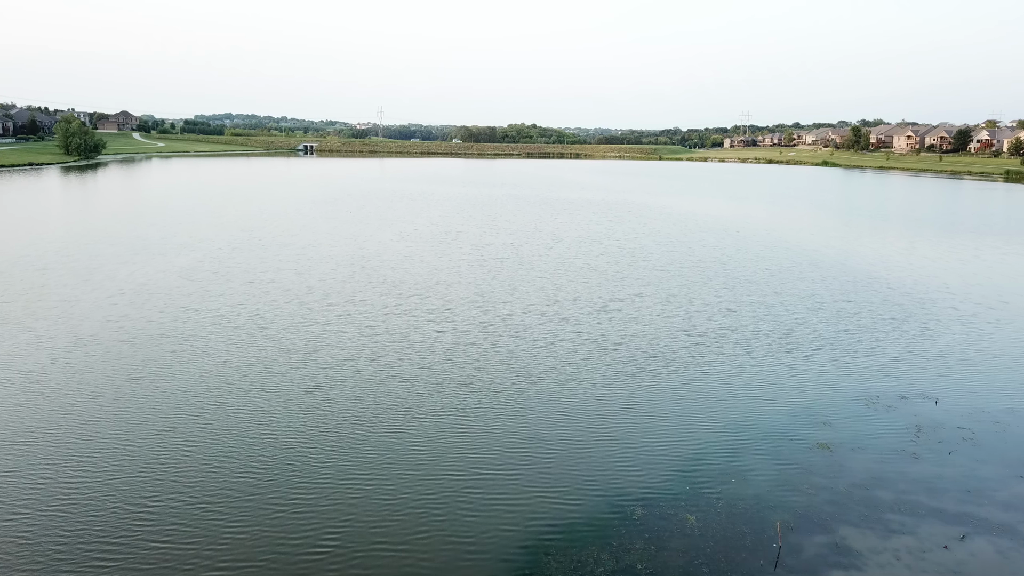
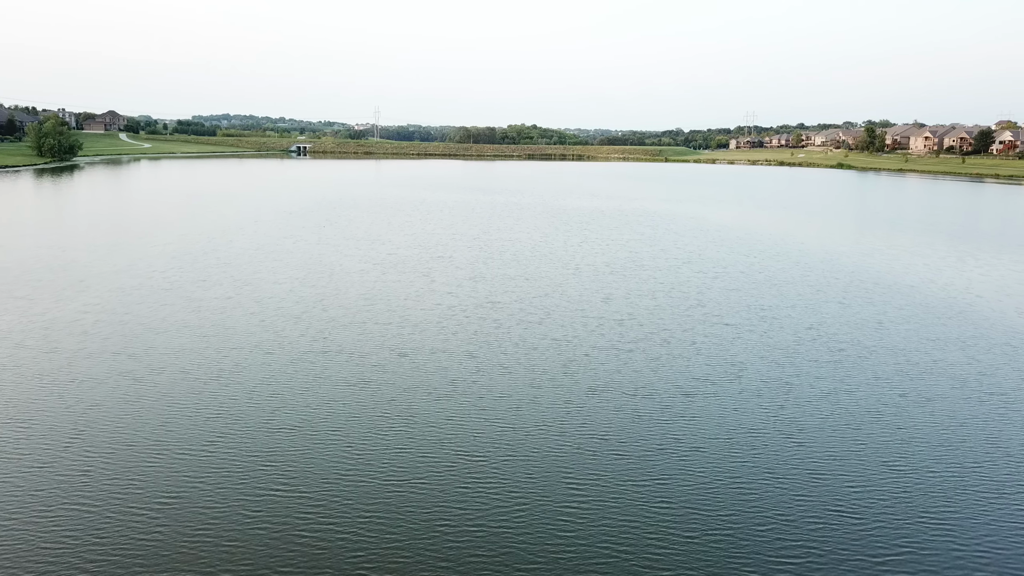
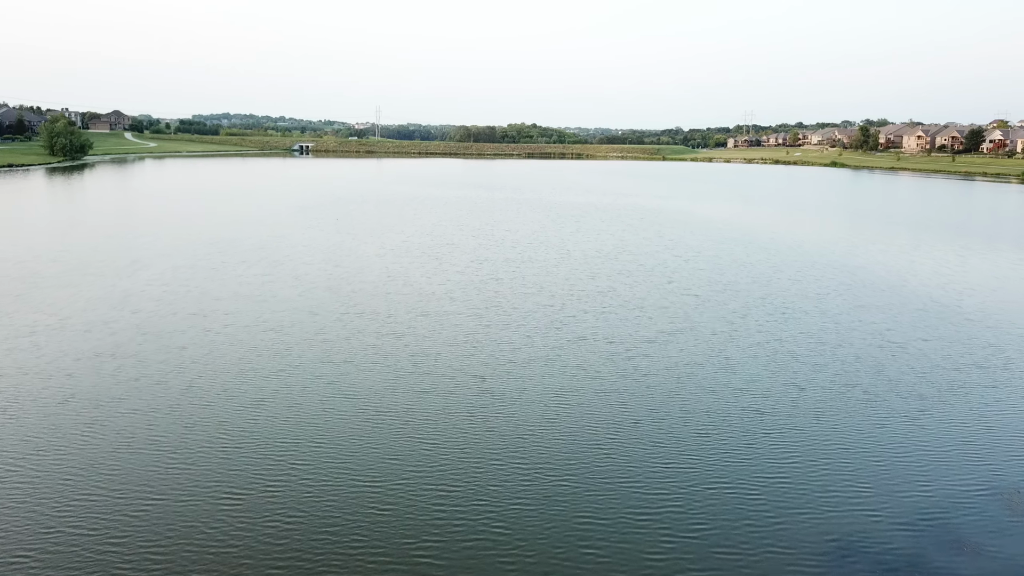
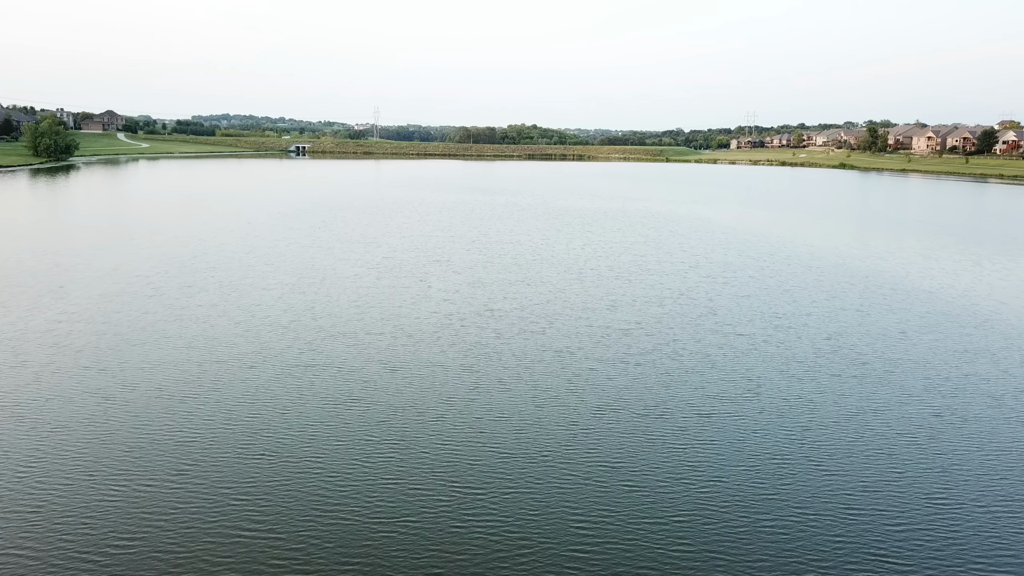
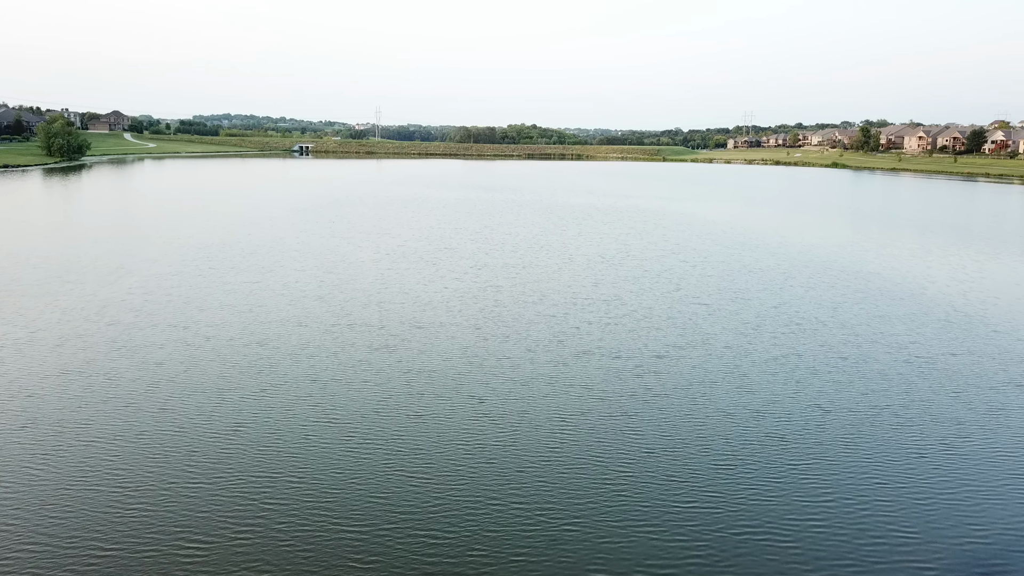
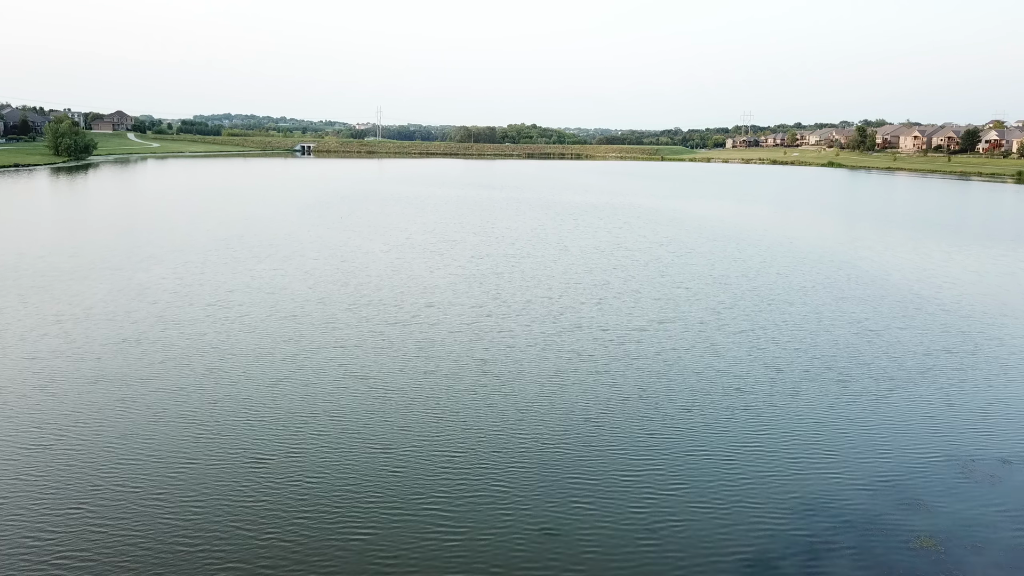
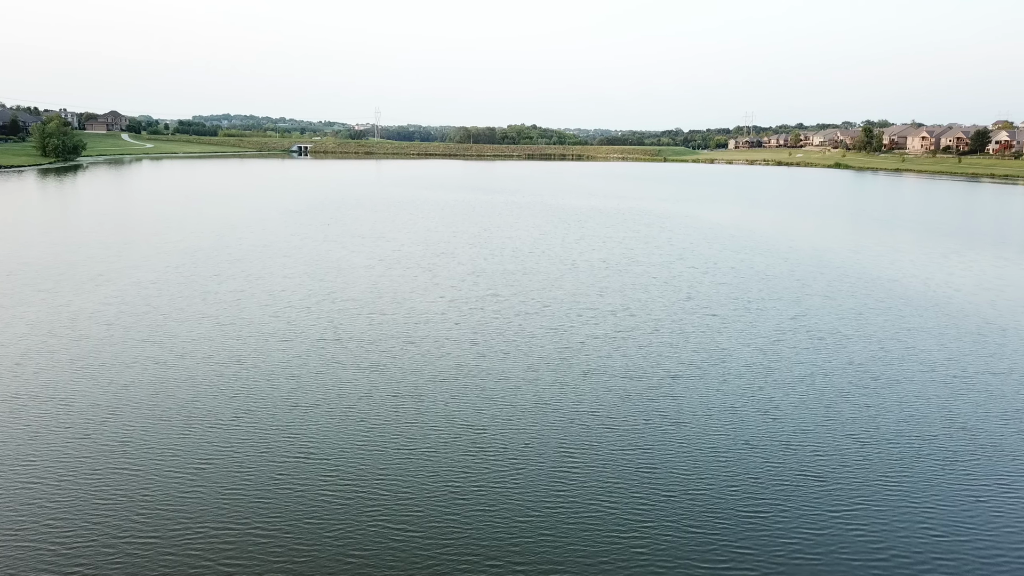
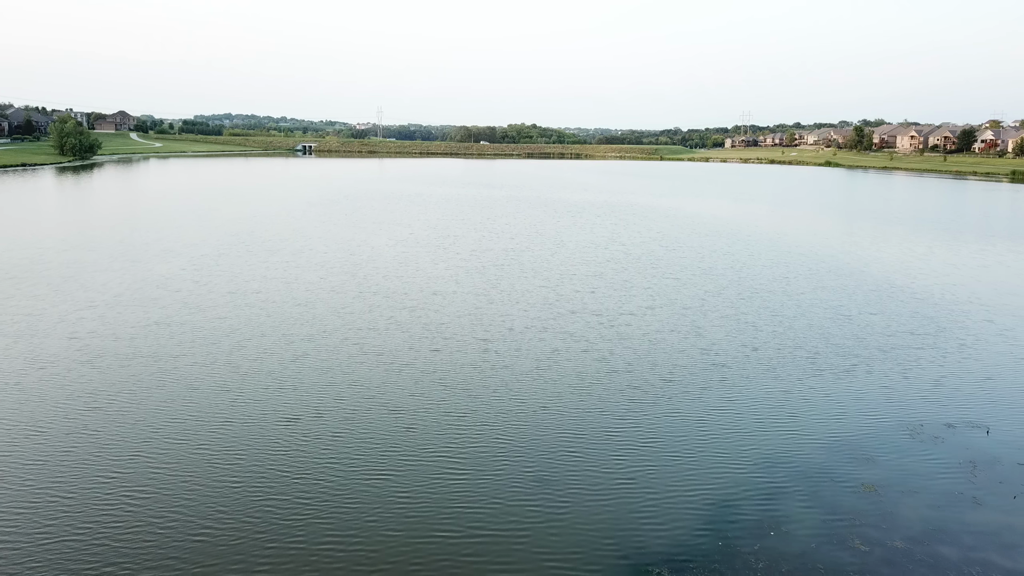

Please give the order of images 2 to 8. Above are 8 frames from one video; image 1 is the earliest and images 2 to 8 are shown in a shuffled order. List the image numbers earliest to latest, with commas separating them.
8, 6, 3, 5, 7, 2, 4
